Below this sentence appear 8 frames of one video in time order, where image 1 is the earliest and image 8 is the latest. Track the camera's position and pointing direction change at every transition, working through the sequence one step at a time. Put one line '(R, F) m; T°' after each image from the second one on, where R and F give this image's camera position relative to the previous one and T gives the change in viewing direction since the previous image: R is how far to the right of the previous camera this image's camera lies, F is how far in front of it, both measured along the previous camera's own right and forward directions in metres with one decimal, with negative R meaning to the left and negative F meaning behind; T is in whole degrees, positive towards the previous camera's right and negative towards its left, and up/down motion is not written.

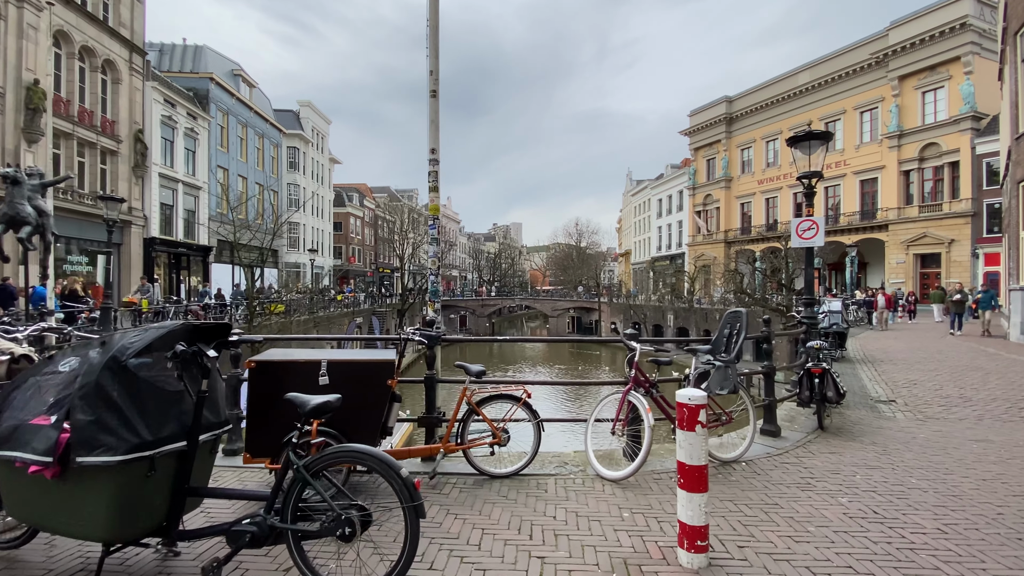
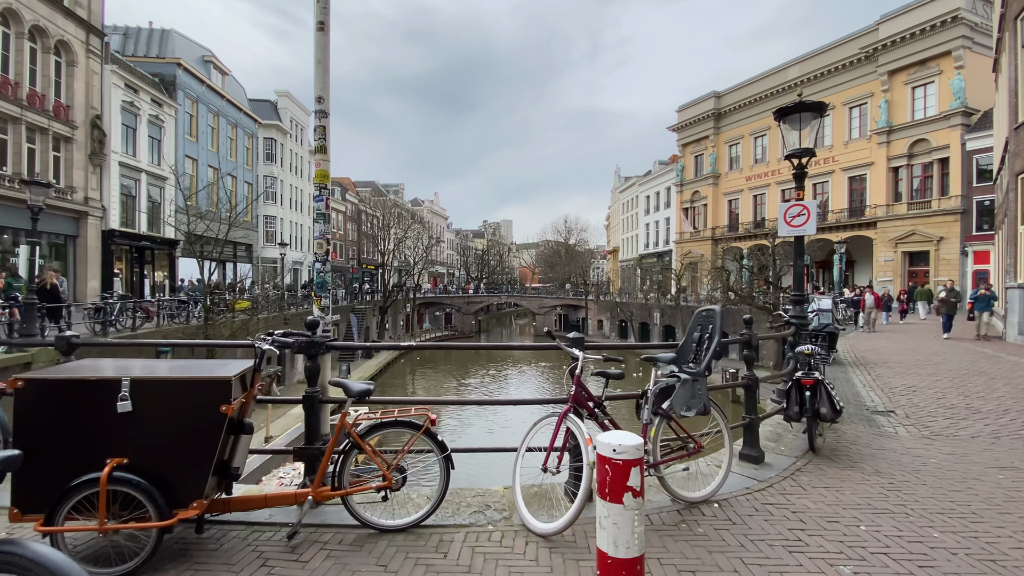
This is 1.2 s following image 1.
(+0.6, +1.0) m; +1°
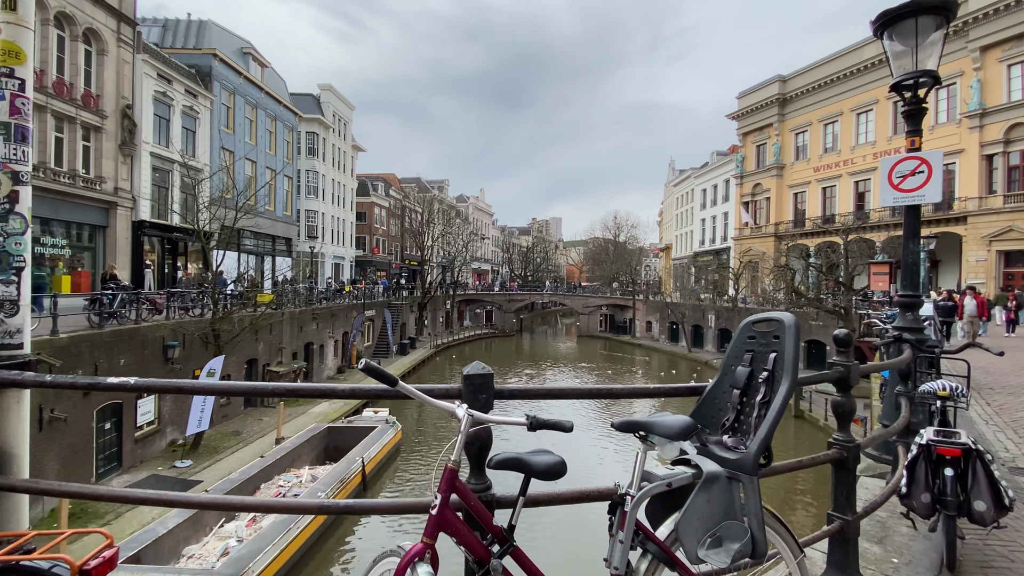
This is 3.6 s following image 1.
(+0.7, +1.8) m; -6°
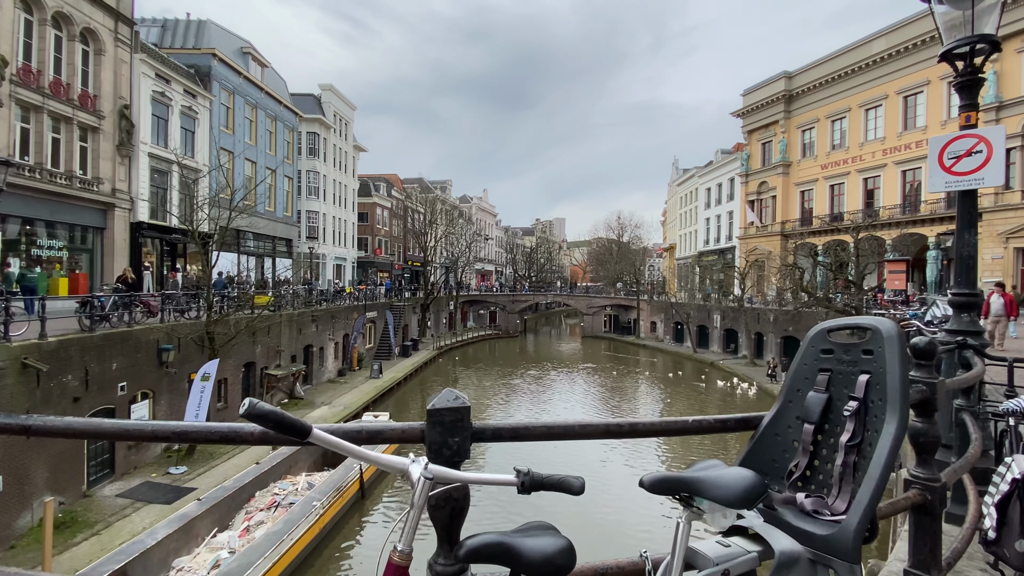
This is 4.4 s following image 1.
(0.0, +0.5) m; 0°
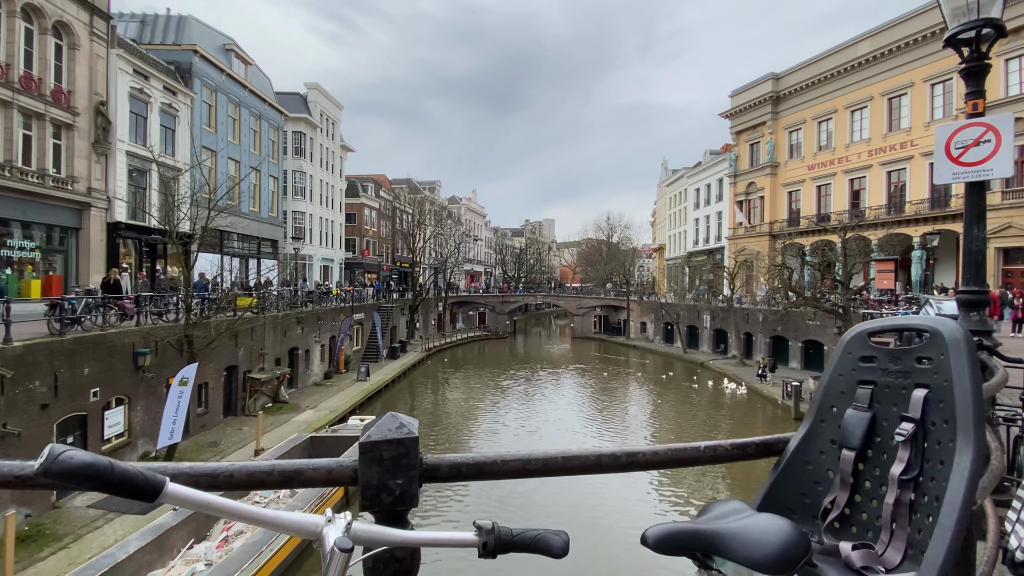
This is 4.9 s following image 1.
(+0.1, +0.3) m; +1°
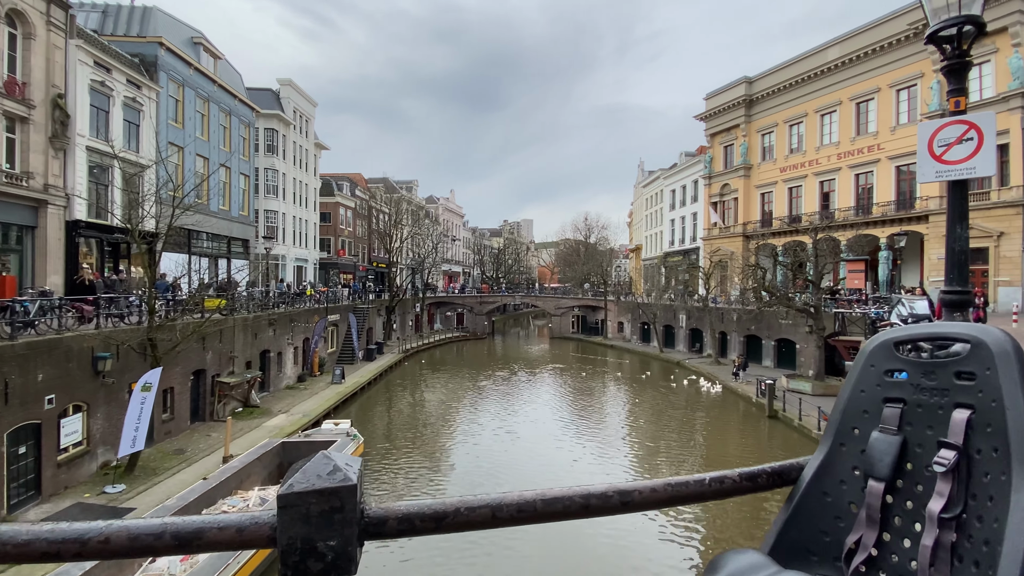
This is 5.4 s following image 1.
(0.0, +0.2) m; +2°
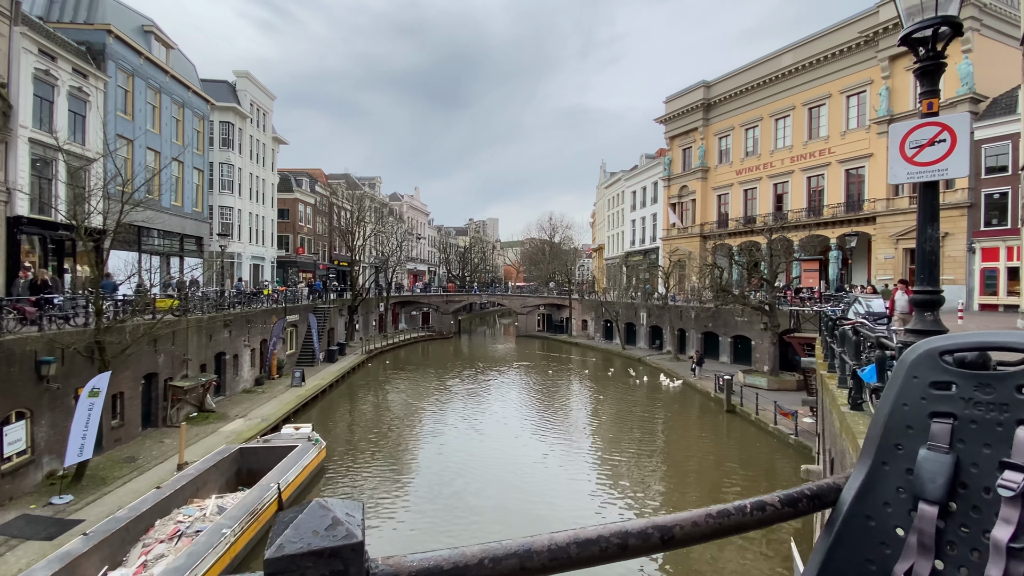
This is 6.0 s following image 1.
(-0.1, +0.1) m; +4°
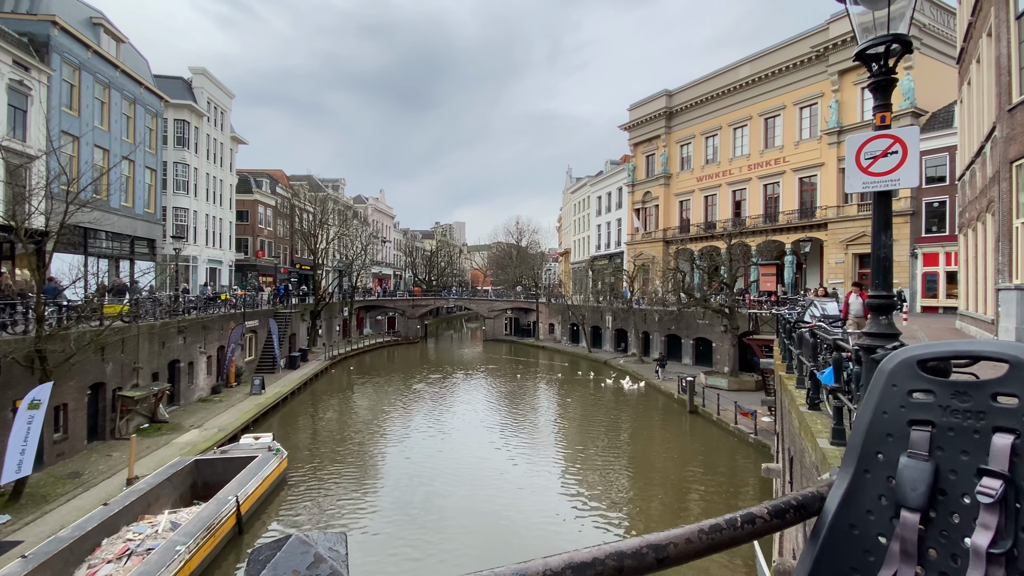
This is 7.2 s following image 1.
(0.0, 0.0) m; +4°
